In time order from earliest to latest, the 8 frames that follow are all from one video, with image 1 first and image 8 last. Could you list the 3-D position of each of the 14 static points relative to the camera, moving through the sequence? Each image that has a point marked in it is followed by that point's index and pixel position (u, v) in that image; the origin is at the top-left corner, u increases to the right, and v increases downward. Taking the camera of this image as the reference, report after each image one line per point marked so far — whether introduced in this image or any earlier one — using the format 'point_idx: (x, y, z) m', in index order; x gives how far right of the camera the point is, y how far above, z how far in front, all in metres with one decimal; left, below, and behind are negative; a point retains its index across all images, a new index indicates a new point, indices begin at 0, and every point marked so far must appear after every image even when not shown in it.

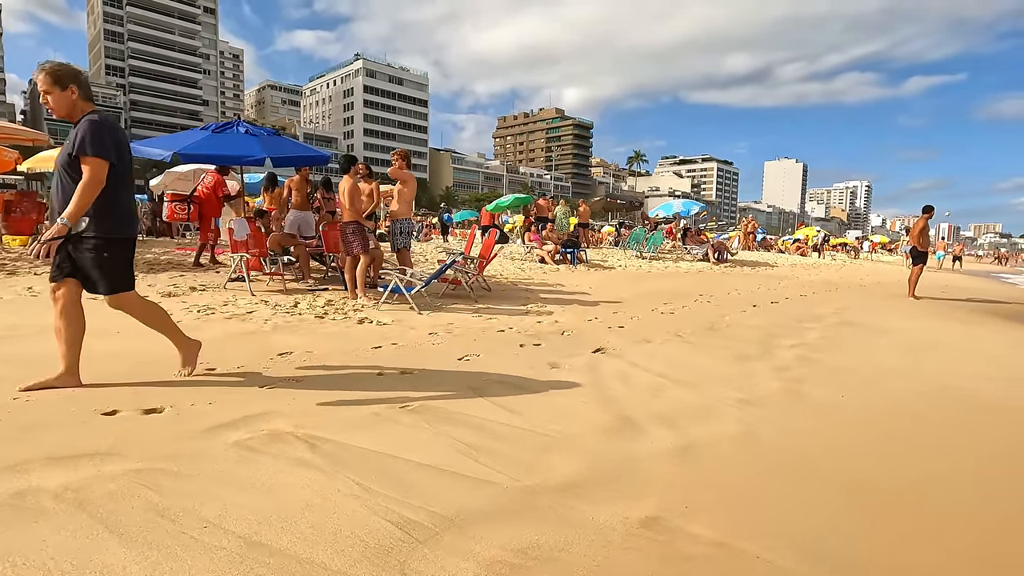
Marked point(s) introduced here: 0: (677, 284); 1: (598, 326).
0: (+2.9, +0.1, +9.3) m
1: (+0.8, -0.4, +5.2) m
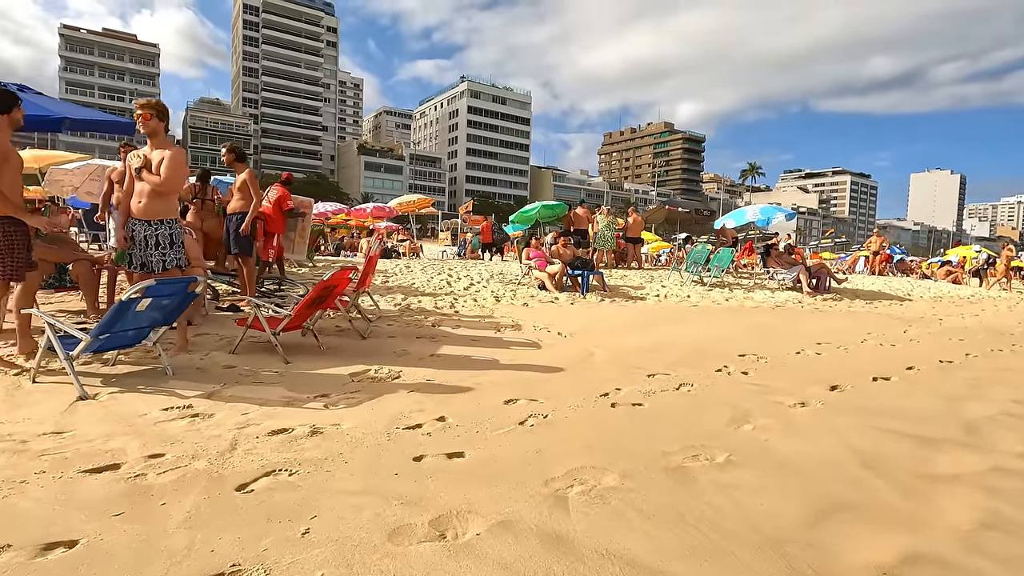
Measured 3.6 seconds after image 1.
0: (+2.3, -0.5, +5.9) m
1: (-0.5, -0.7, +2.3) m
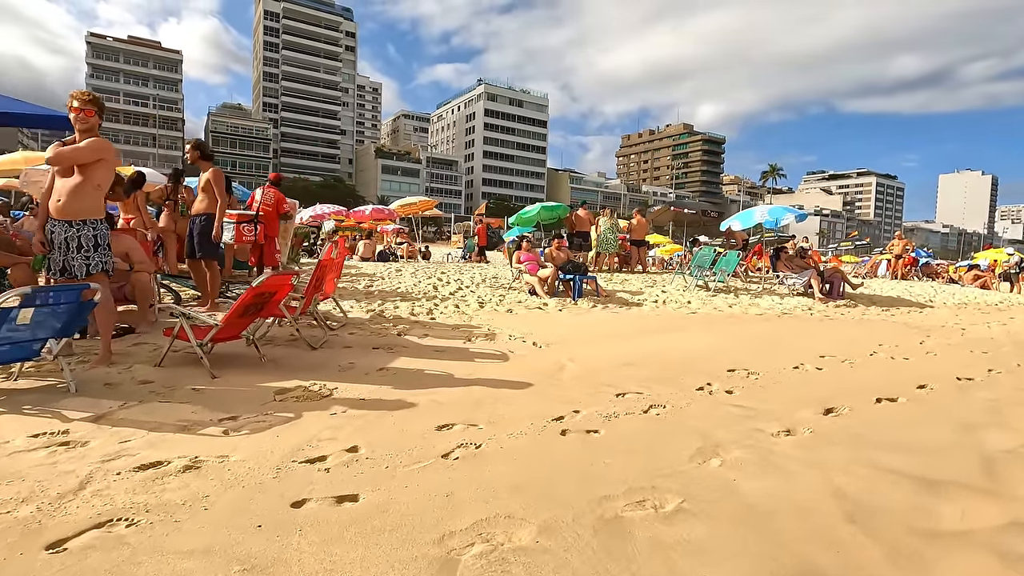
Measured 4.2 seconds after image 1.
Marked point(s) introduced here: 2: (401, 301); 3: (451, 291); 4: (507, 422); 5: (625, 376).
0: (+2.1, -0.5, +5.5) m
1: (-0.9, -0.7, +1.9) m
2: (-1.4, -0.2, +6.6) m
3: (-0.9, 0.0, +7.6) m
4: (0.0, -0.7, +2.8) m
5: (+0.8, -0.6, +3.8) m
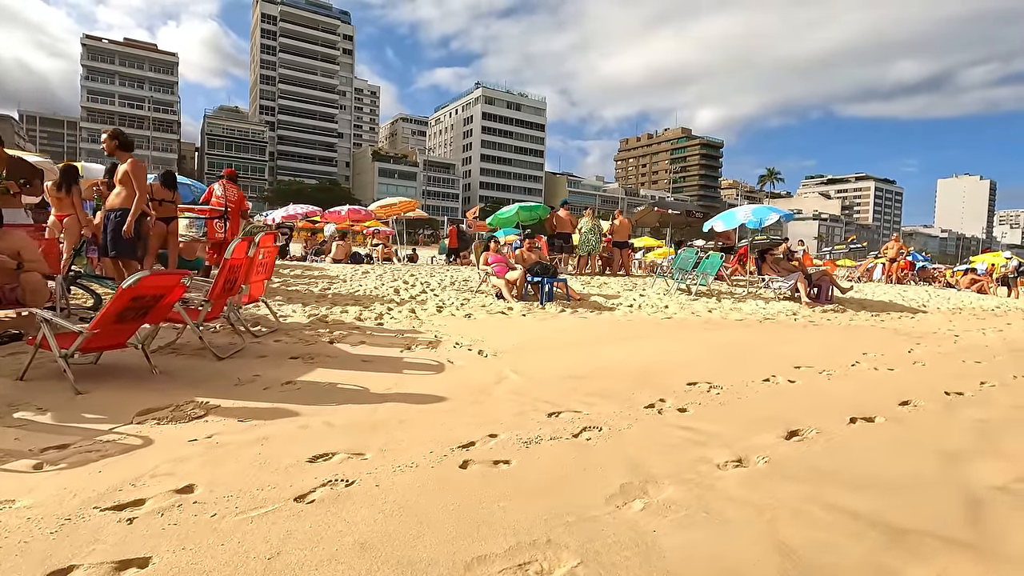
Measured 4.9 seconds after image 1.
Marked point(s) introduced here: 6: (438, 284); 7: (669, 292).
0: (+1.6, -0.6, +5.0) m
1: (-1.3, -0.7, +1.5) m
2: (-1.9, -0.2, +6.2) m
3: (-1.3, -0.1, +7.1) m
4: (-0.5, -0.7, +2.3) m
5: (+0.3, -0.6, +3.4) m
6: (-1.1, +0.1, +8.1) m
7: (+2.6, -0.1, +8.8) m
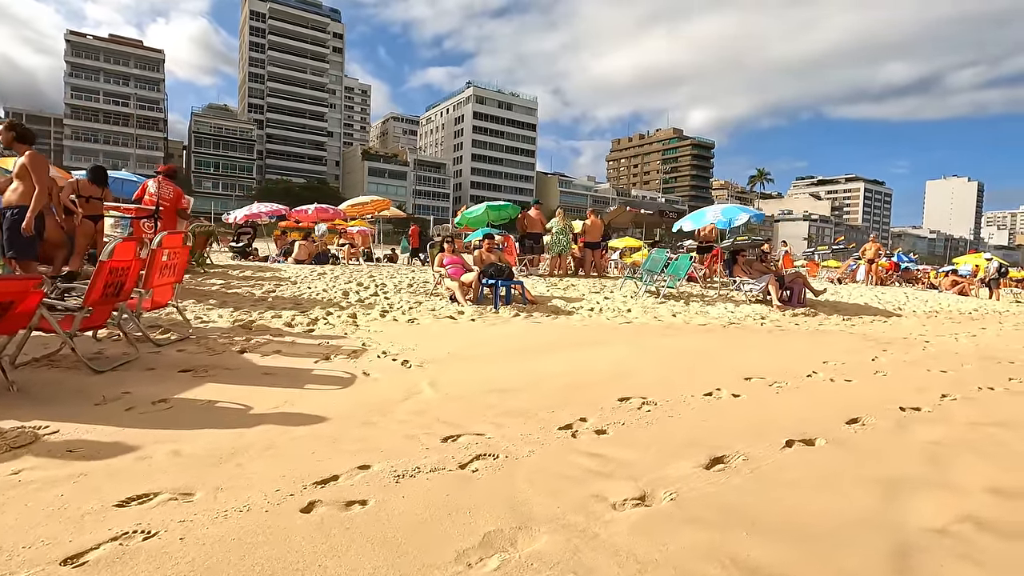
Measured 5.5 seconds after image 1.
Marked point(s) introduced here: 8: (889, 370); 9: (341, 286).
0: (+1.1, -0.6, +4.7) m
1: (-1.8, -0.8, +1.1) m
2: (-2.4, -0.2, +5.8) m
3: (-1.9, -0.1, +6.8) m
4: (-1.0, -0.7, +2.0) m
5: (-0.2, -0.7, +3.0) m
6: (-1.7, 0.0, +7.7) m
7: (+2.0, -0.1, +8.5) m
8: (+3.3, -0.7, +4.6) m
9: (-2.4, 0.0, +7.6) m
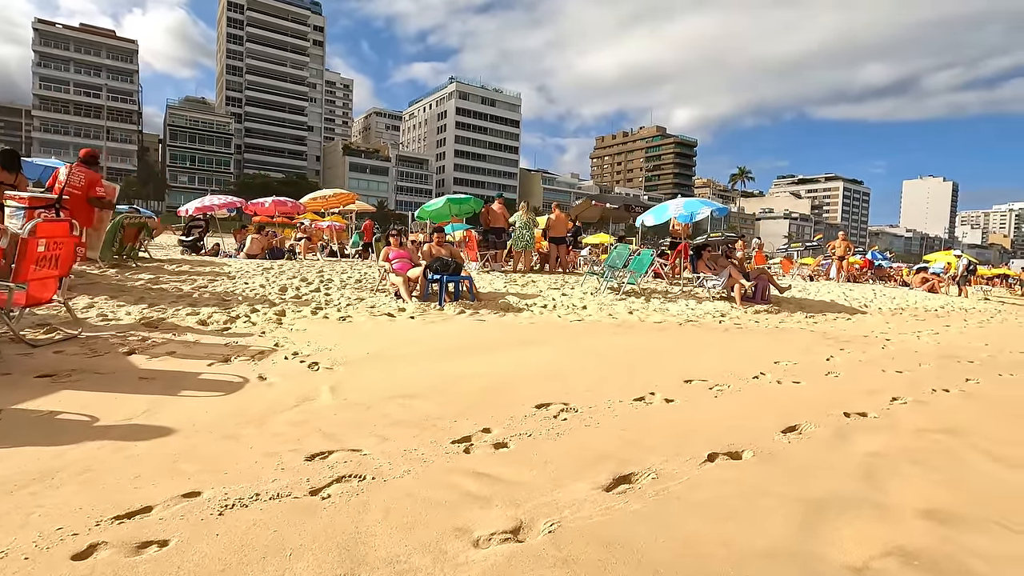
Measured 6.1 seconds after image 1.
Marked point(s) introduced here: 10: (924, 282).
0: (+0.5, -0.6, +4.4) m
1: (-2.3, -0.8, +0.7) m
2: (-3.0, -0.2, +5.4) m
3: (-2.6, -0.1, +6.4) m
4: (-1.5, -0.7, +1.6) m
5: (-0.7, -0.7, +2.7) m
6: (-2.4, +0.1, +7.3) m
7: (+1.3, 0.0, +8.2) m
8: (+2.7, -0.7, +4.4) m
9: (-3.1, +0.1, +7.1) m
10: (+12.7, +0.2, +16.4) m
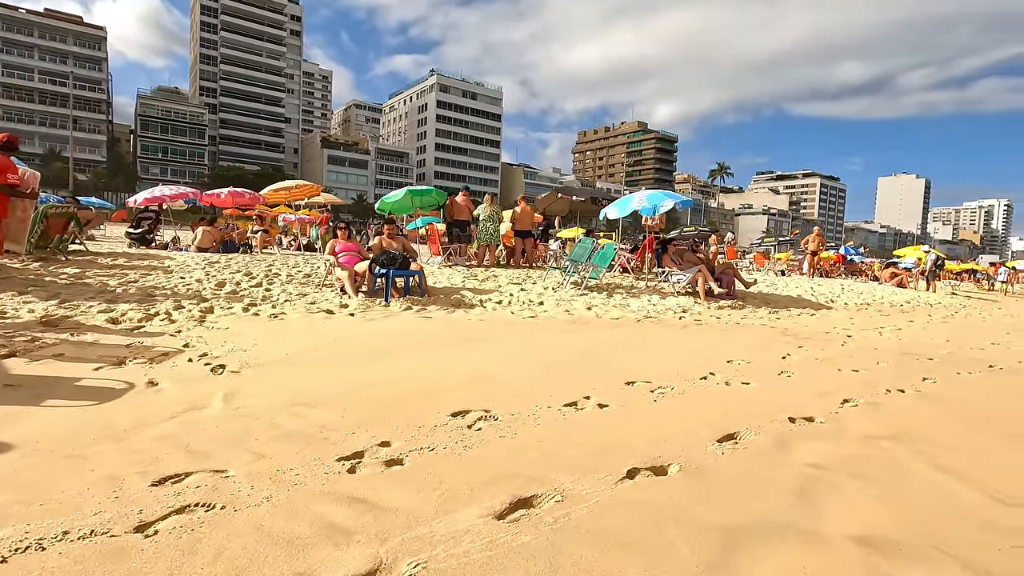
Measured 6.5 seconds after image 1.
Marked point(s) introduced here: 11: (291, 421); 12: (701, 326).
0: (0.0, -0.5, +4.1) m
1: (-2.7, -0.8, +0.3) m
2: (-3.5, -0.1, +5.0) m
3: (-3.1, 0.0, +6.0) m
4: (-1.9, -0.7, +1.3) m
5: (-1.1, -0.6, +2.3) m
6: (-2.9, +0.1, +6.9) m
7: (+0.7, 0.0, +7.9) m
8: (+2.2, -0.6, +4.2) m
9: (-3.6, +0.2, +6.7) m
10: (+11.8, +0.4, +16.5) m
11: (-1.0, -0.6, +2.5) m
12: (+2.1, -0.4, +5.9) m
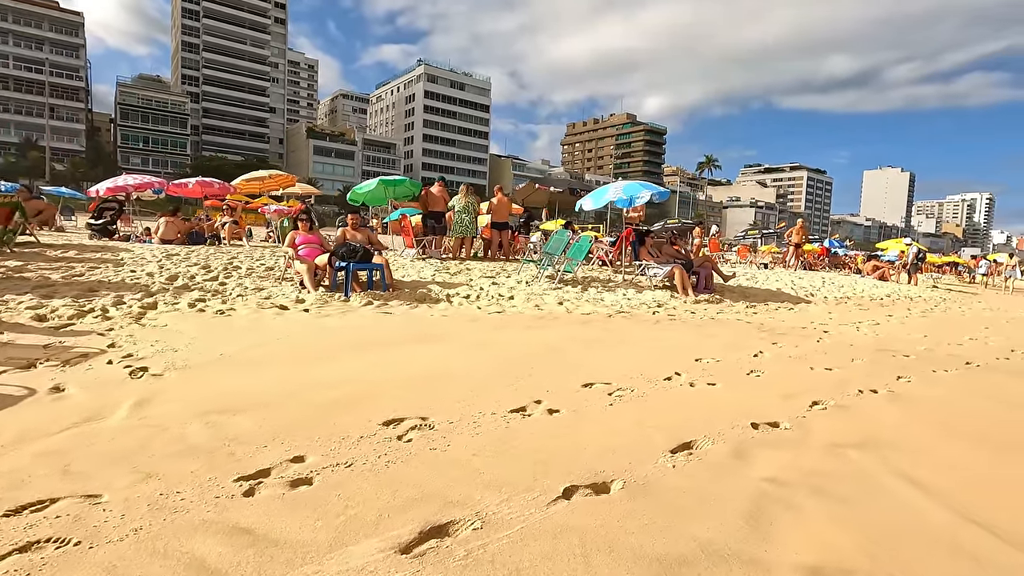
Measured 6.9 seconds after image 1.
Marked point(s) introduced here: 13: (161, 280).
0: (-0.3, -0.5, +3.9) m
1: (-2.9, -0.8, +0.1) m
2: (-3.9, -0.1, +4.7) m
3: (-3.4, +0.1, +5.7) m
4: (-2.2, -0.7, +1.0) m
5: (-1.4, -0.6, +2.1) m
6: (-3.3, +0.2, +6.6) m
7: (+0.3, +0.1, +7.7) m
8: (+1.9, -0.6, +4.0) m
9: (-4.0, +0.2, +6.4) m
10: (+11.3, +0.6, +16.5) m
11: (-1.3, -0.6, +2.3) m
12: (+1.7, -0.4, +5.7) m
13: (-3.7, +0.1, +5.7) m
